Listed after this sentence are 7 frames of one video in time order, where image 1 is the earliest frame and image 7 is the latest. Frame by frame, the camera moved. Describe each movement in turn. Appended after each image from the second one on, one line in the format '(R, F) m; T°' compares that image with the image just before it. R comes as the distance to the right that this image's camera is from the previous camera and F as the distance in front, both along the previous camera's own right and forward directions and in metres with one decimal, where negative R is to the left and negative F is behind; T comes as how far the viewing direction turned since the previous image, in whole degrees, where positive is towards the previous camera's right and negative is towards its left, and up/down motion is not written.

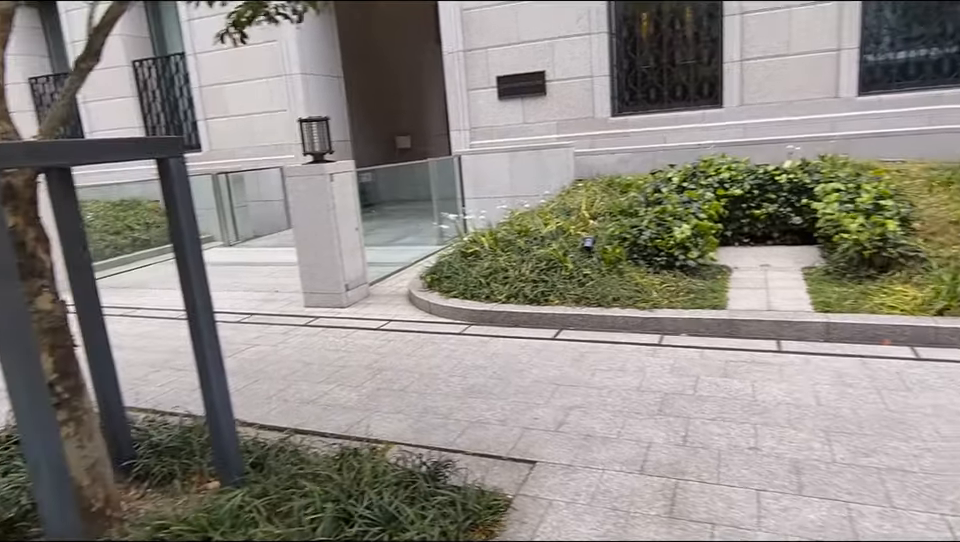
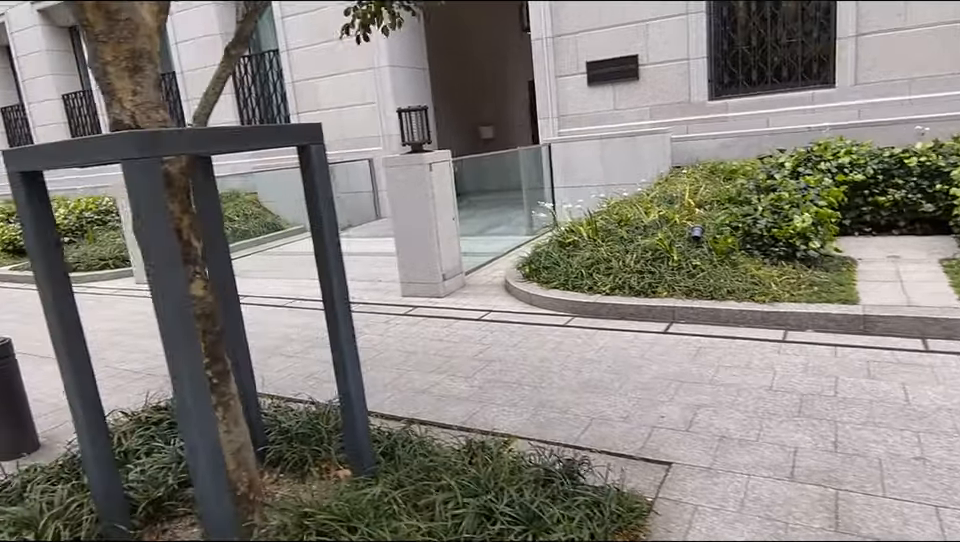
(-0.3, +0.1) m; -7°
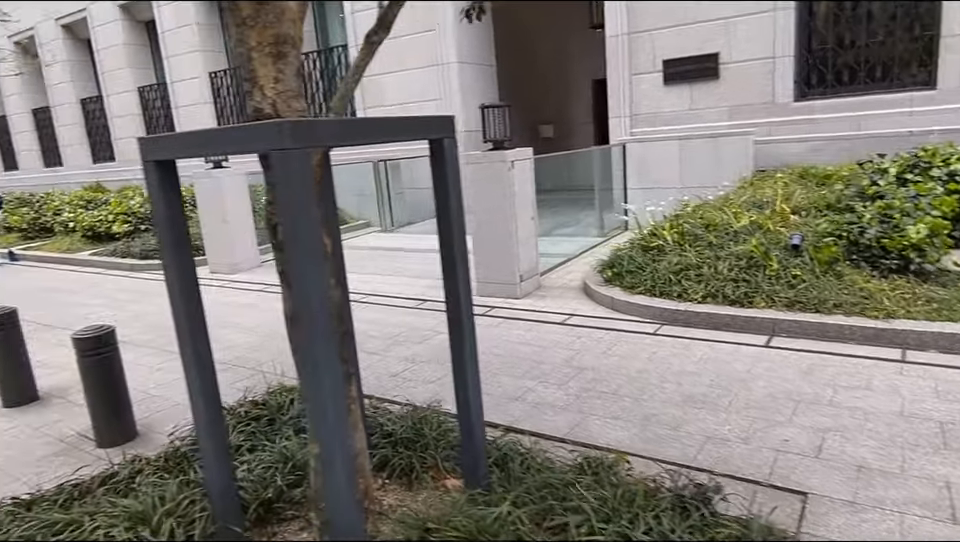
(-0.4, +0.2) m; -4°
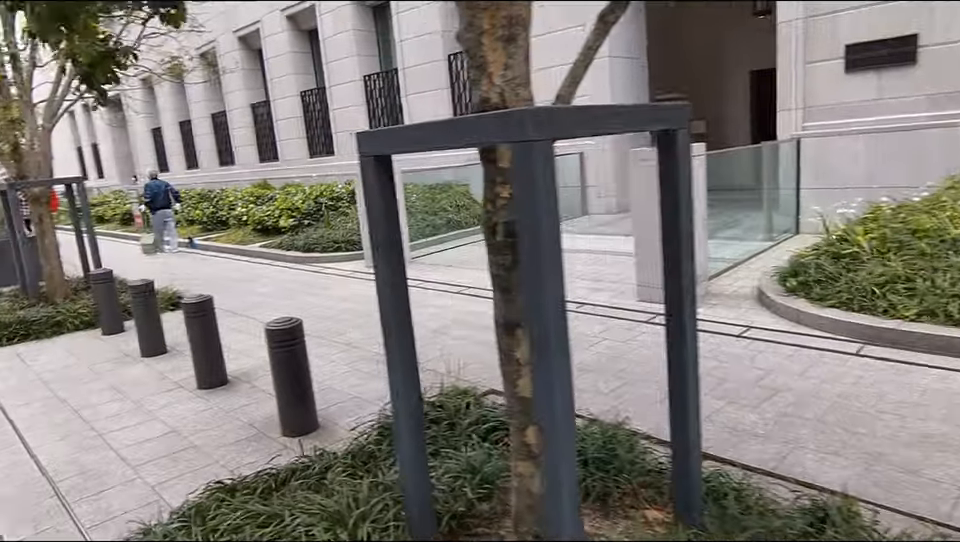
(-0.4, +0.2) m; -12°
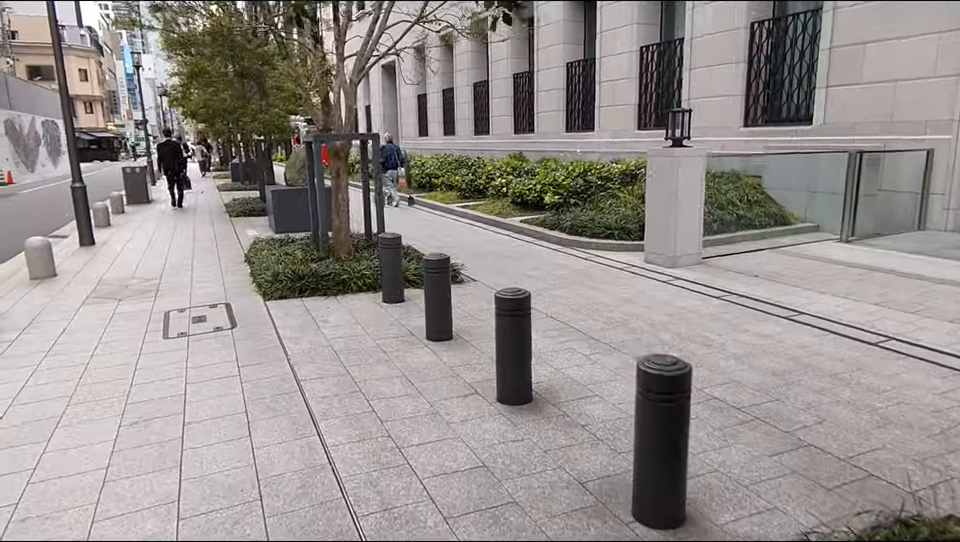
(-1.2, +1.1) m; -19°
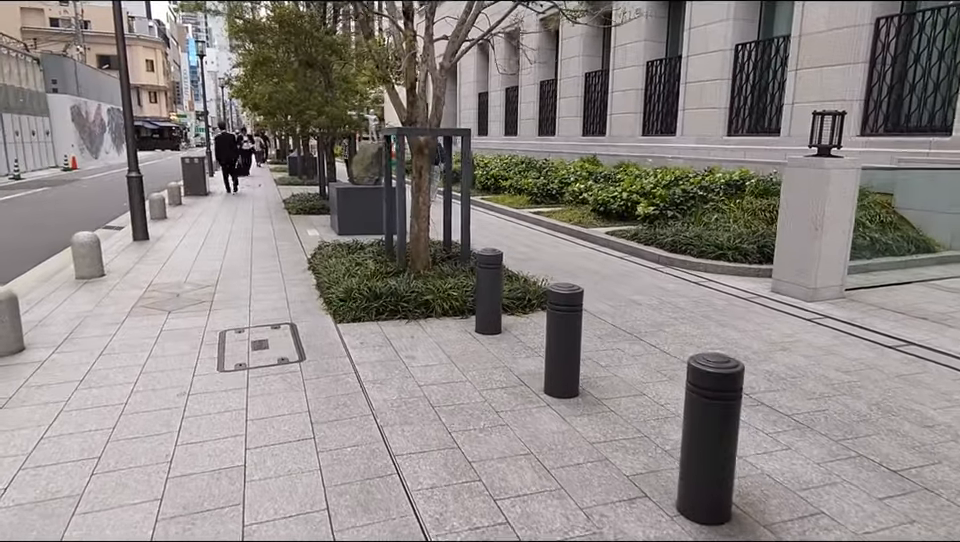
(-0.7, +1.2) m; -4°
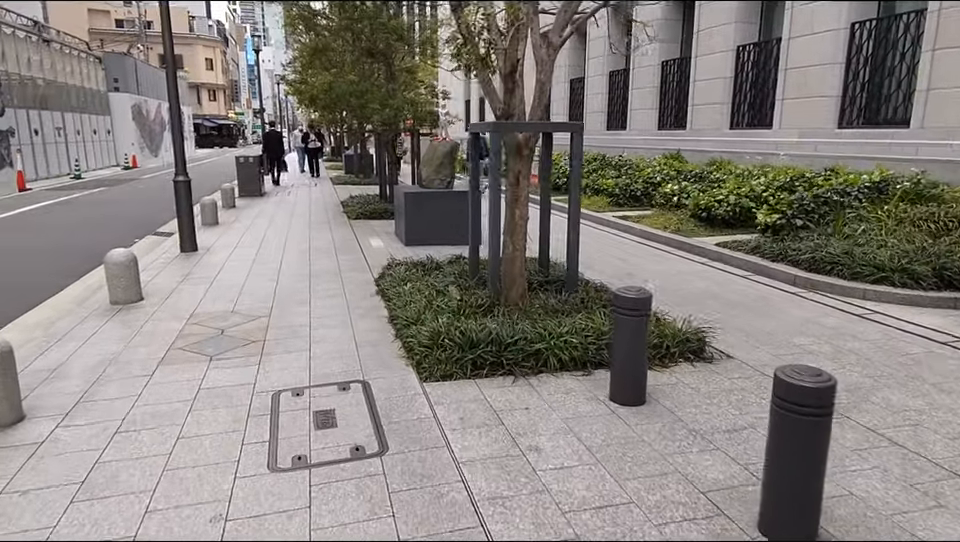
(-0.6, +1.5) m; -4°
